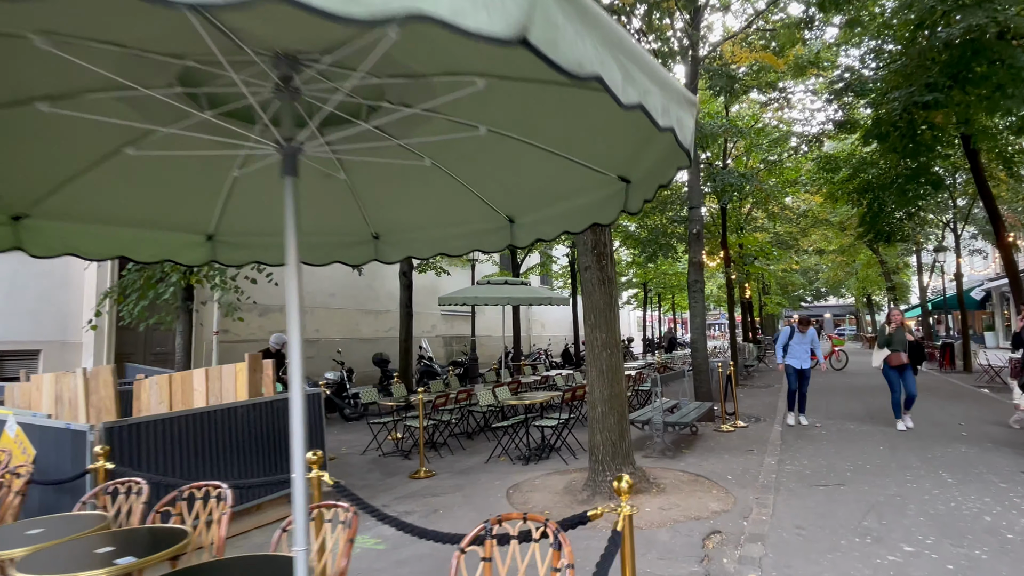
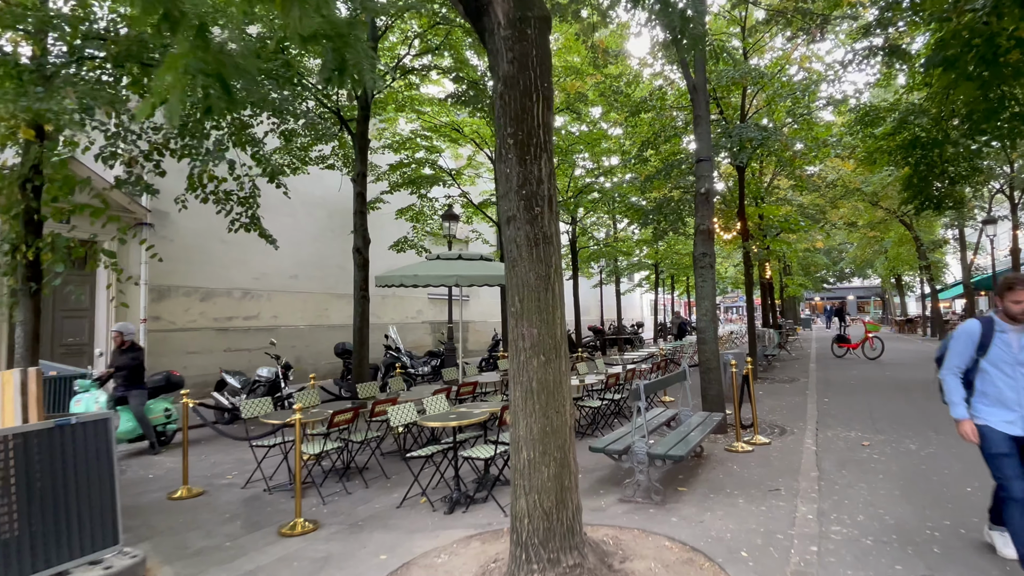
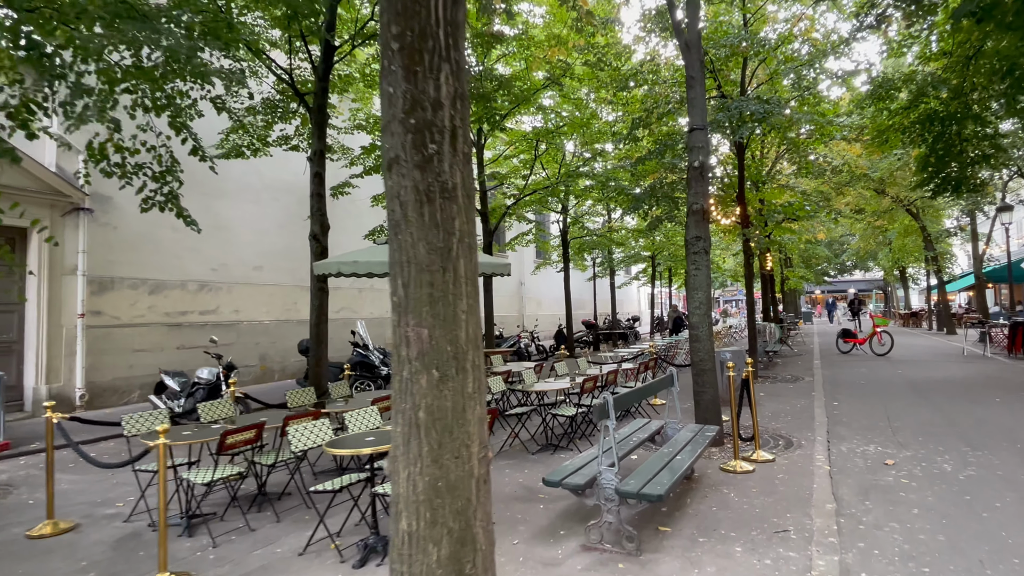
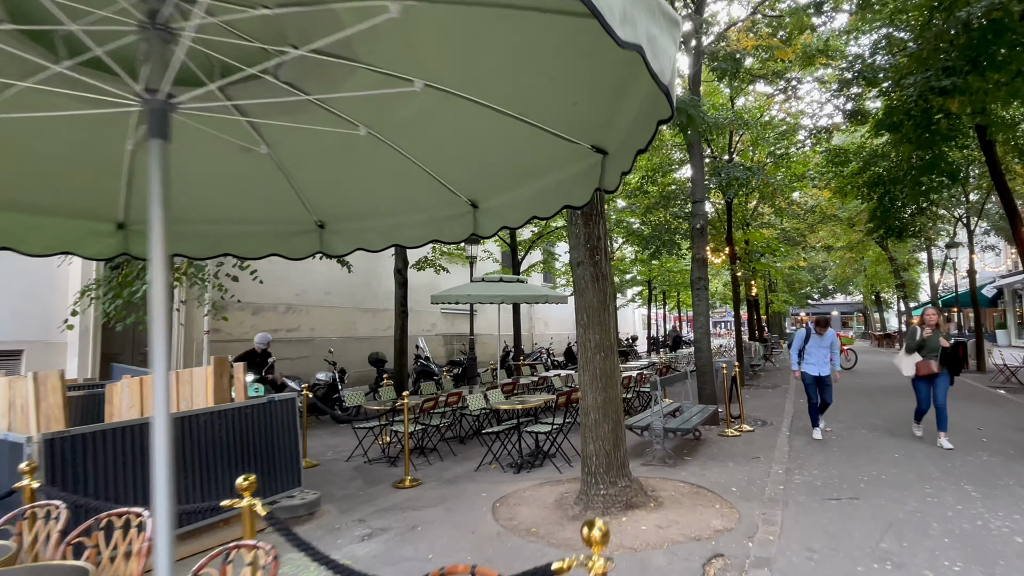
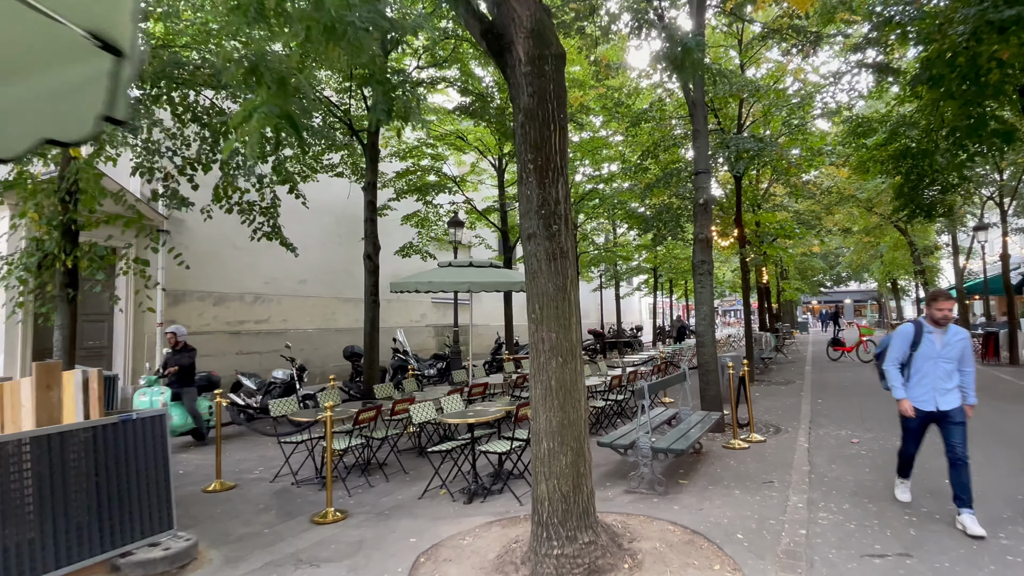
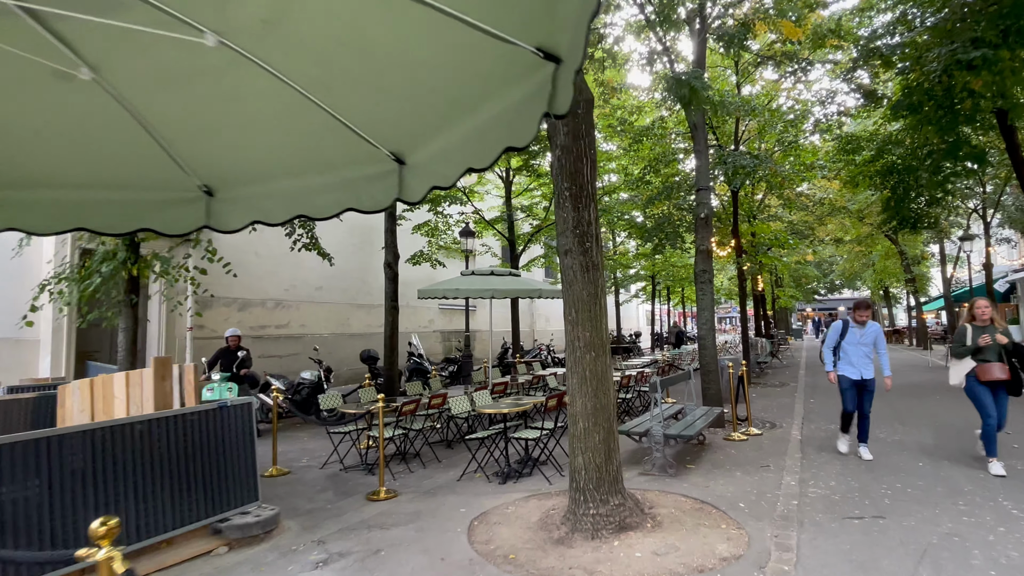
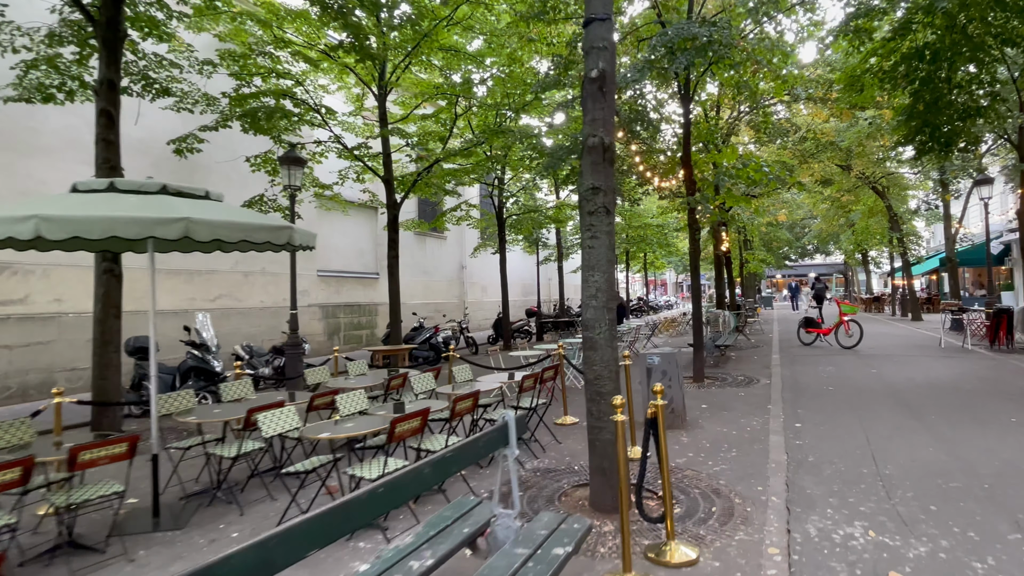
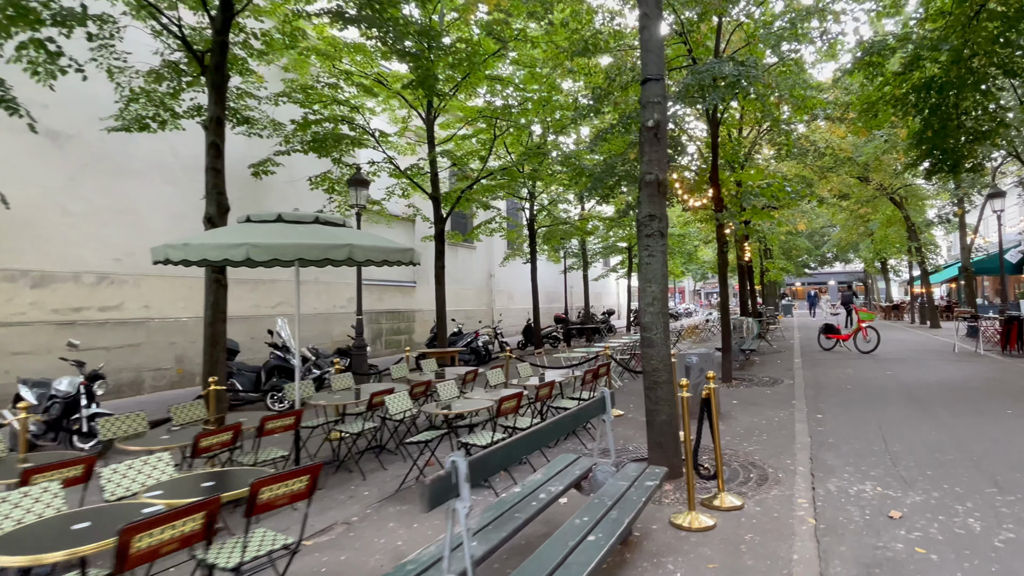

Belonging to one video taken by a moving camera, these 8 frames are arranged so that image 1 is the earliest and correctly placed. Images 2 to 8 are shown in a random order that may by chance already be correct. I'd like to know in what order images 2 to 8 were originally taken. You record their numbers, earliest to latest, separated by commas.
4, 6, 5, 2, 3, 8, 7
